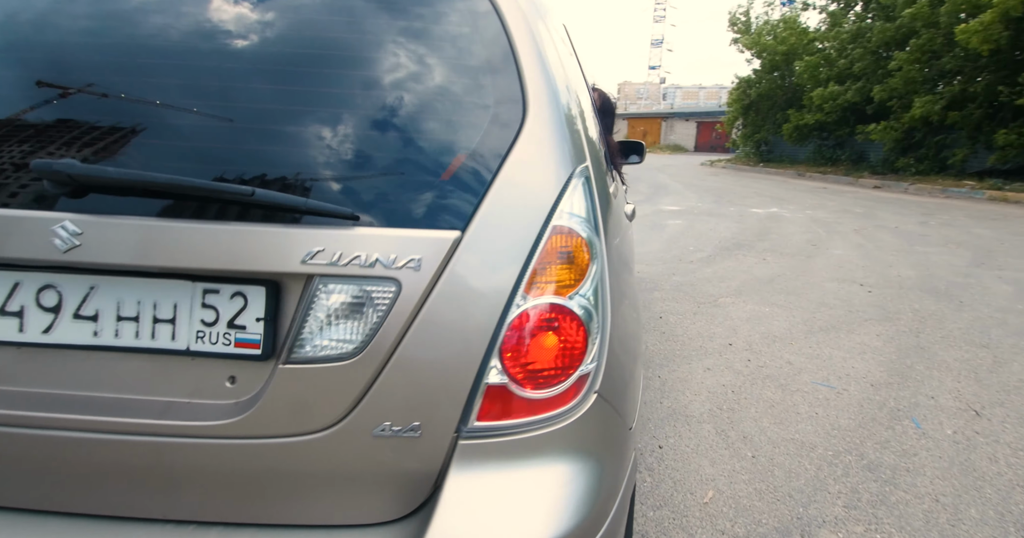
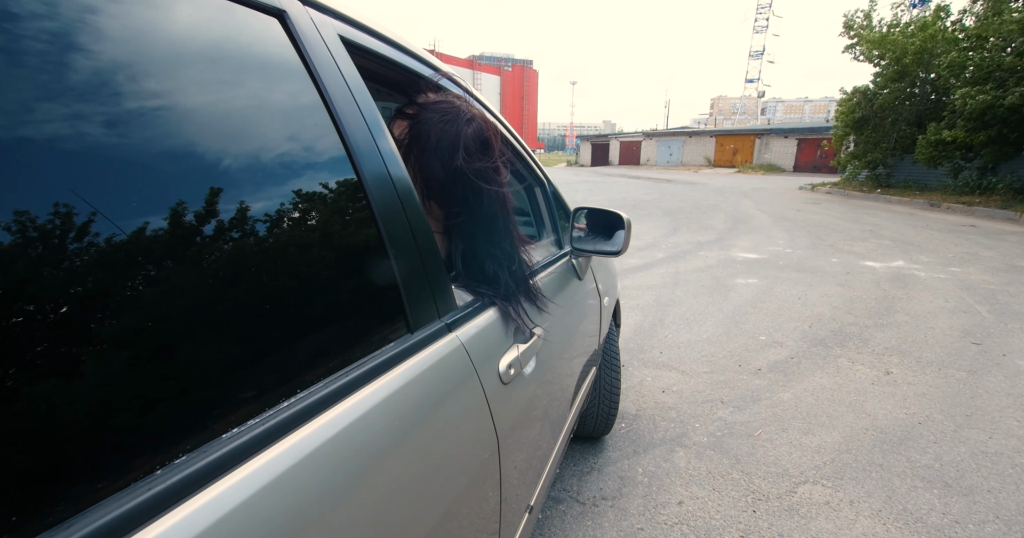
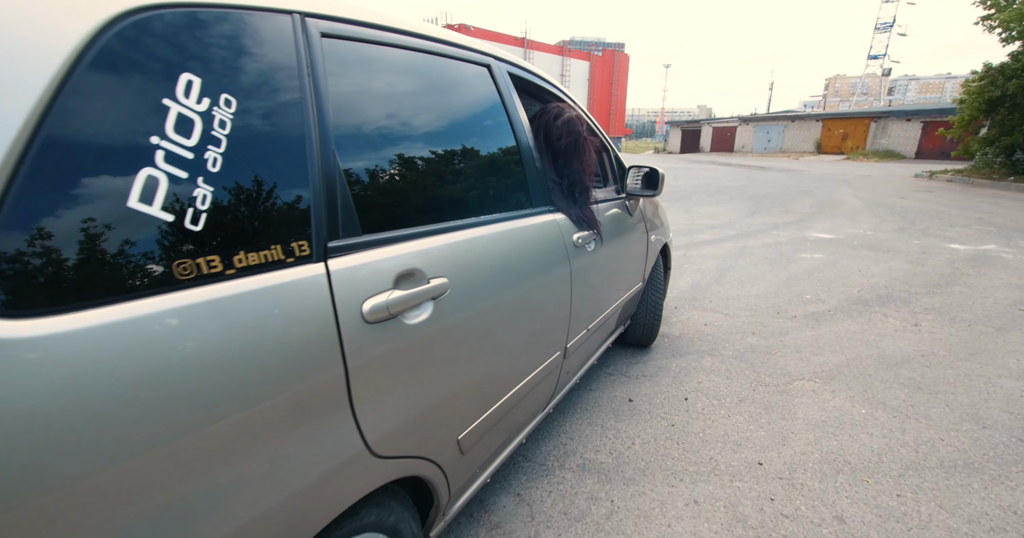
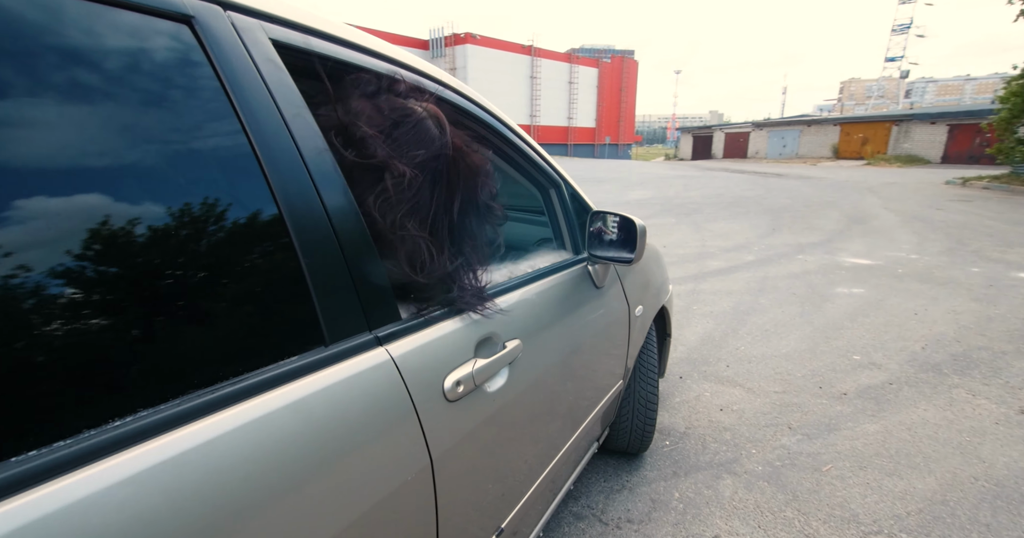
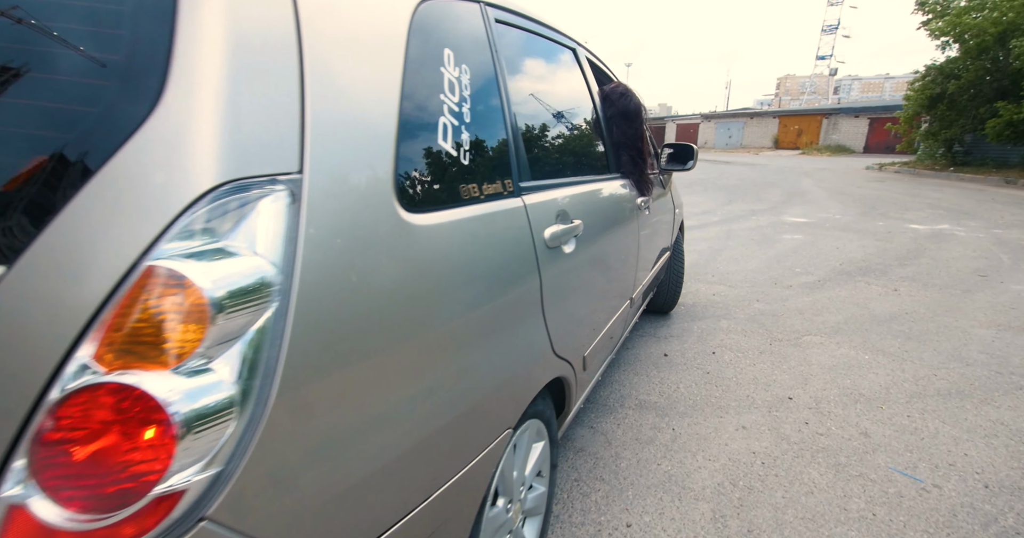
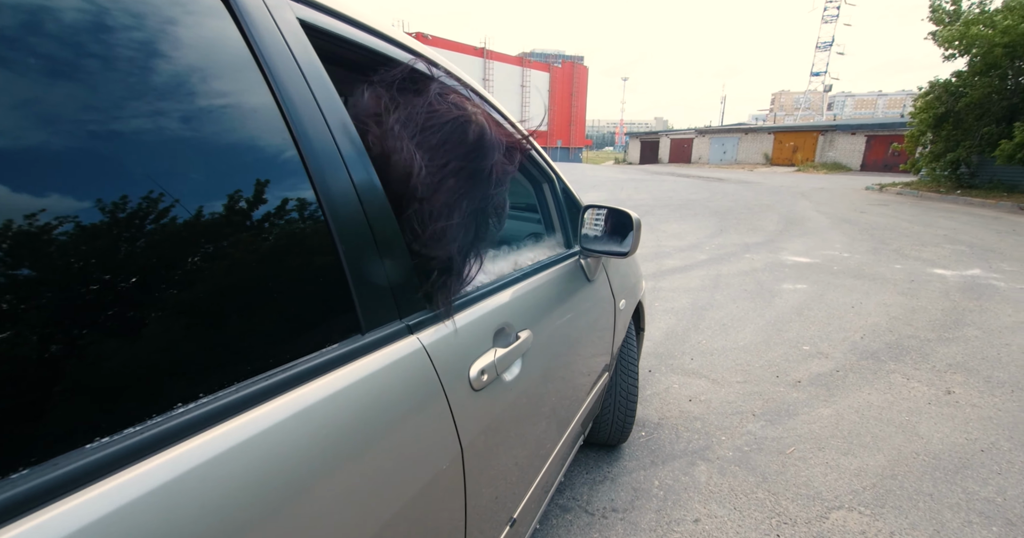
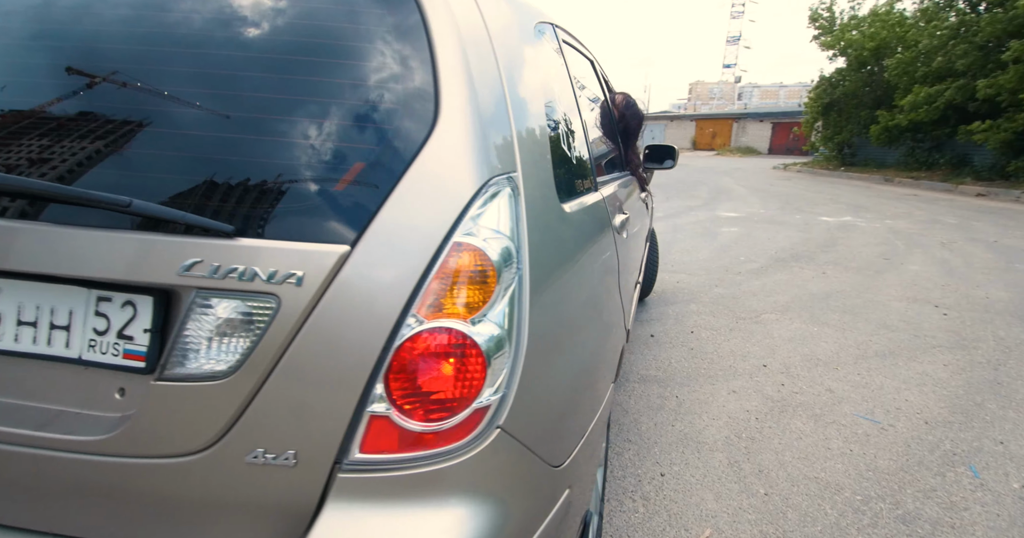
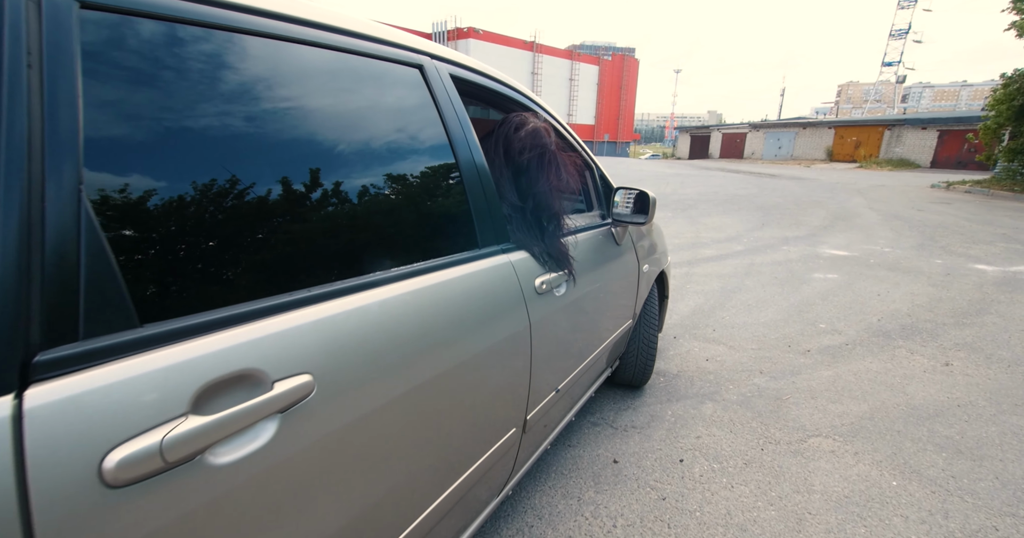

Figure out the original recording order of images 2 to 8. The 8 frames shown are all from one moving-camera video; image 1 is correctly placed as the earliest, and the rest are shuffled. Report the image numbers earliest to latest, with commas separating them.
7, 5, 3, 8, 6, 2, 4
